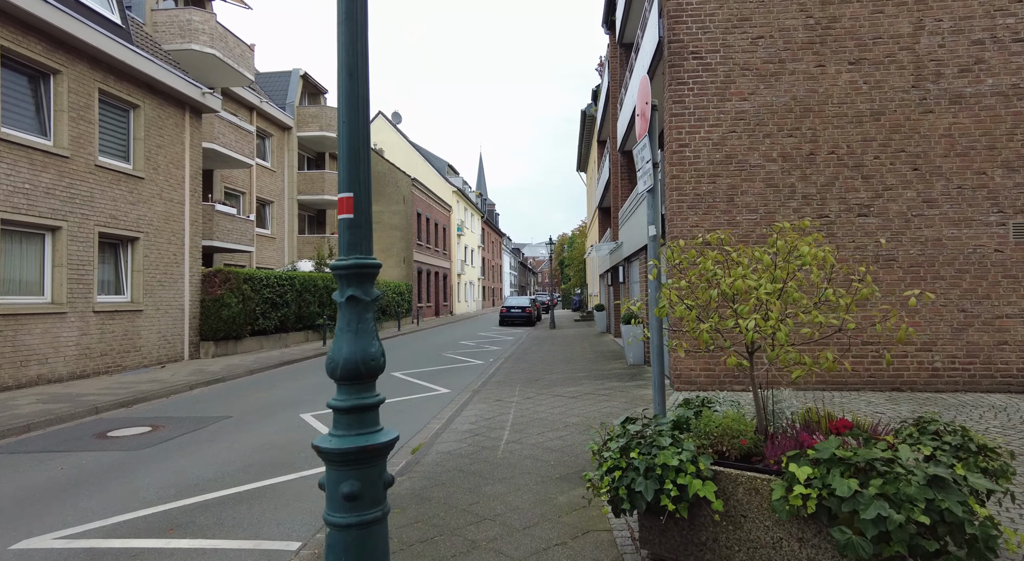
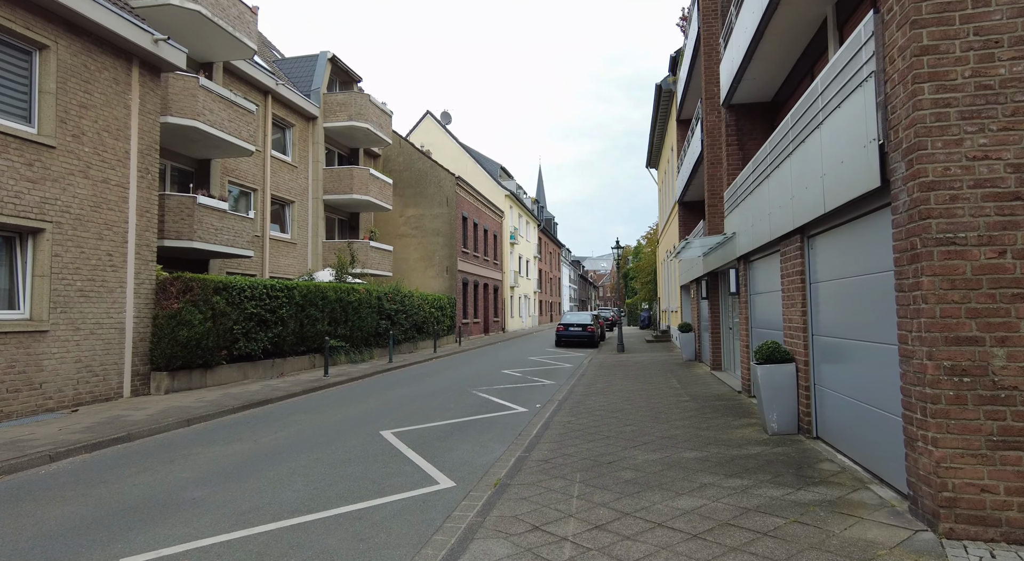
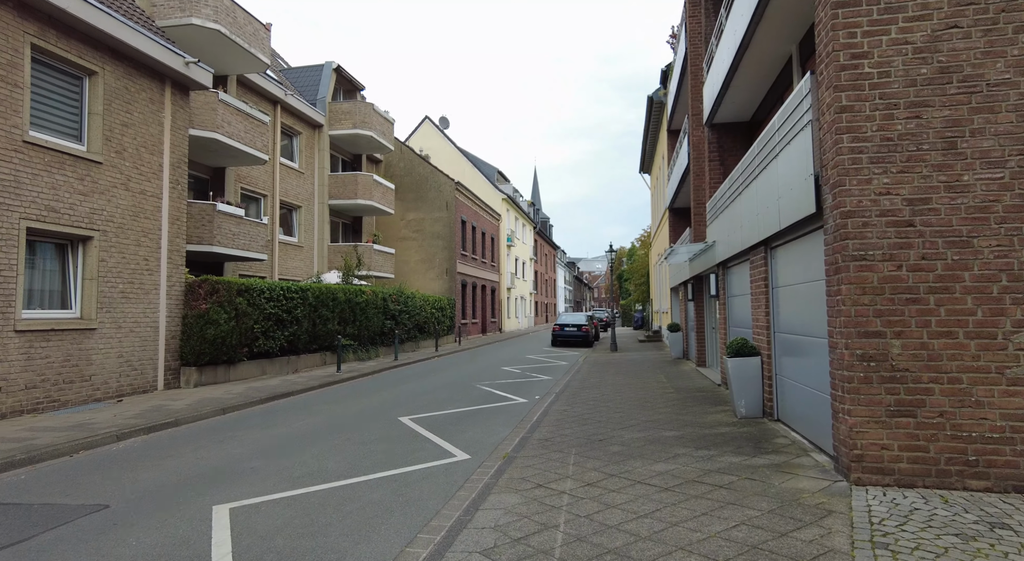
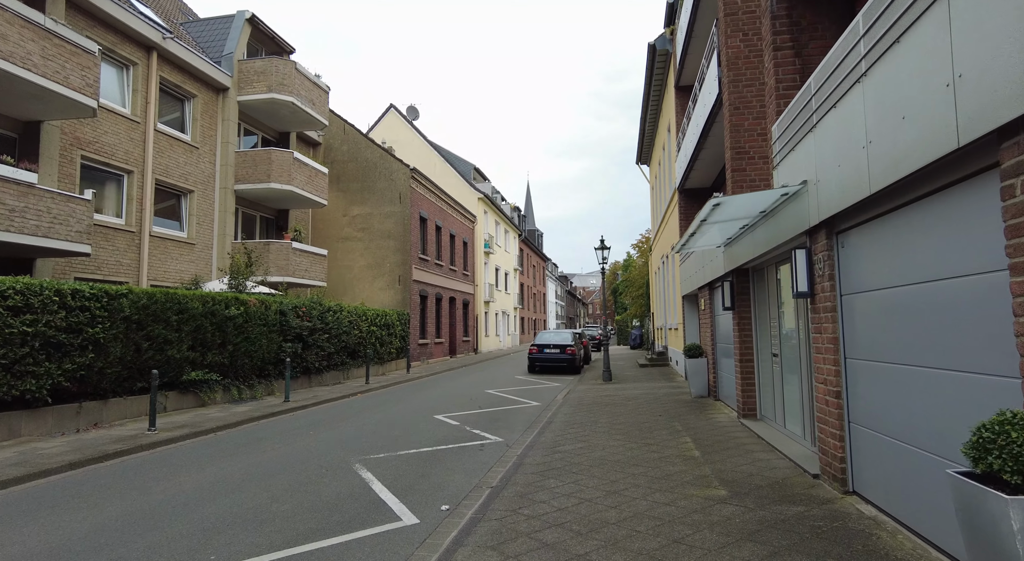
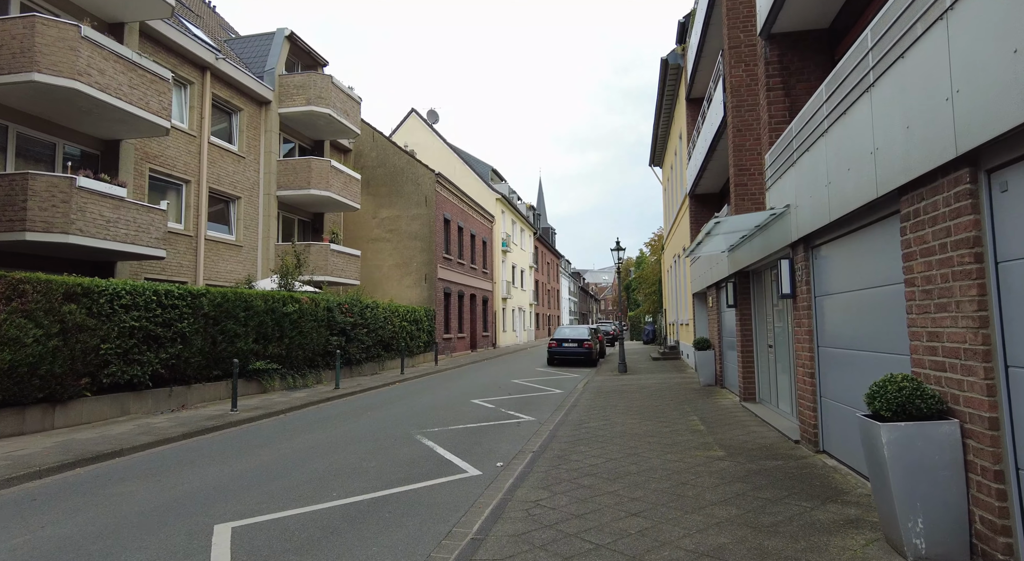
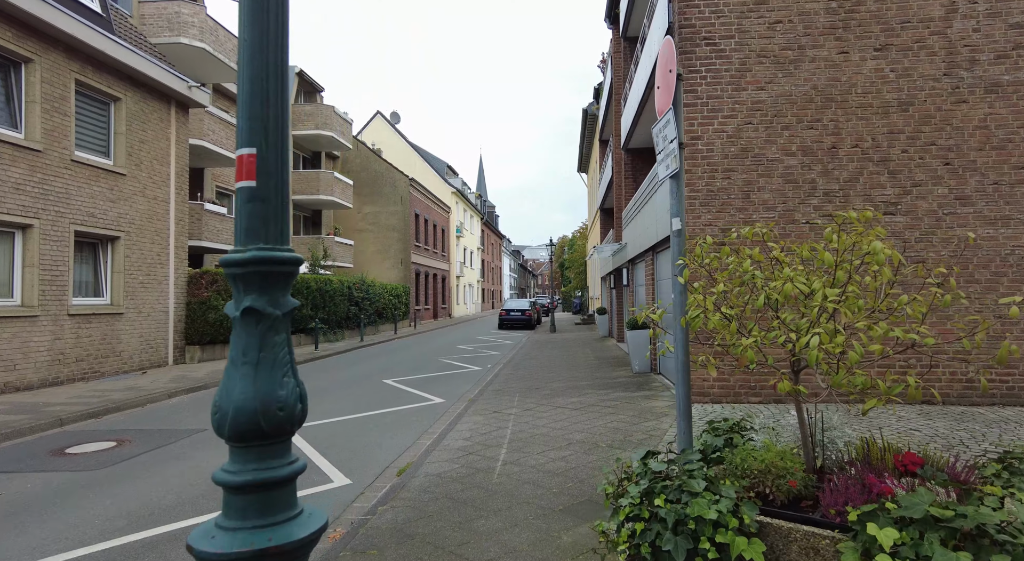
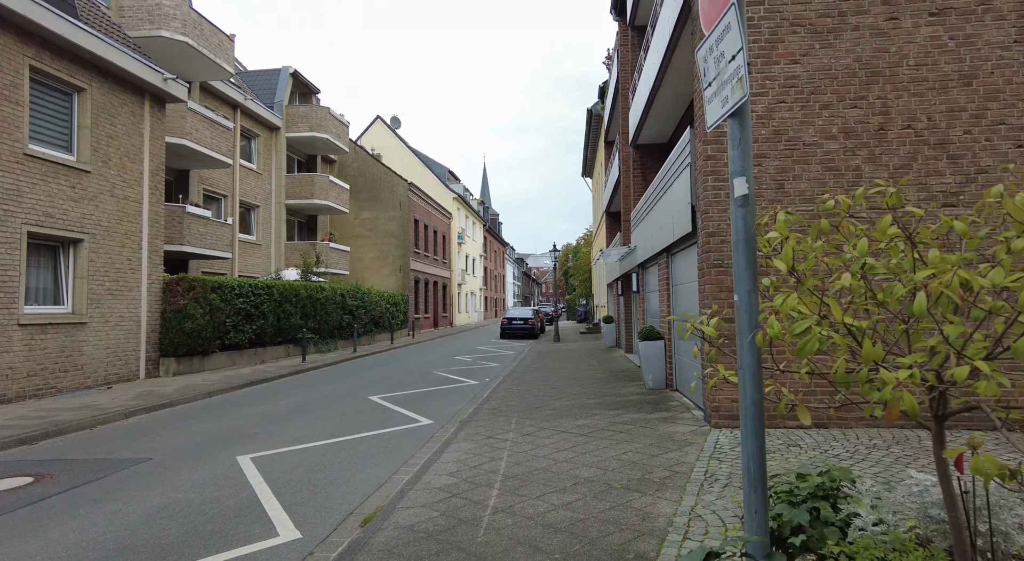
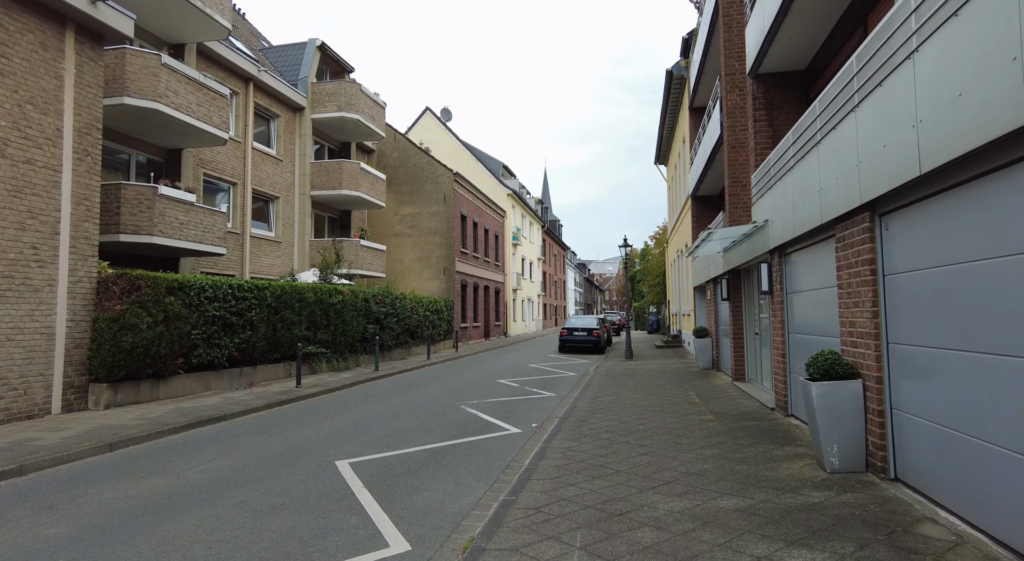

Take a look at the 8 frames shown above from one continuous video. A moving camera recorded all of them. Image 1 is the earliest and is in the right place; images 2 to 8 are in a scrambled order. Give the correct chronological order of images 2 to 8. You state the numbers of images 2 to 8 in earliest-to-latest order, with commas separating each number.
6, 7, 3, 2, 8, 5, 4
